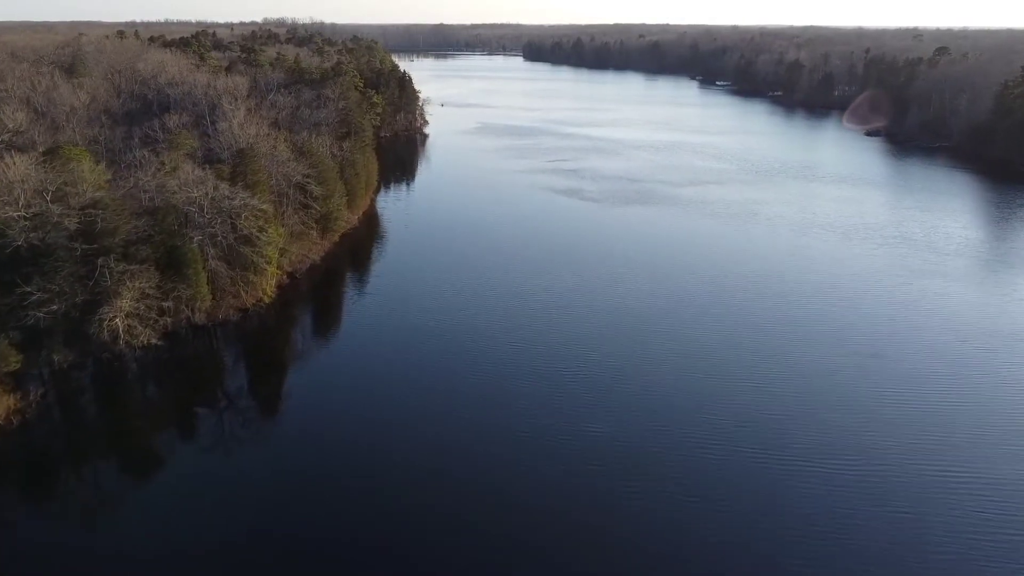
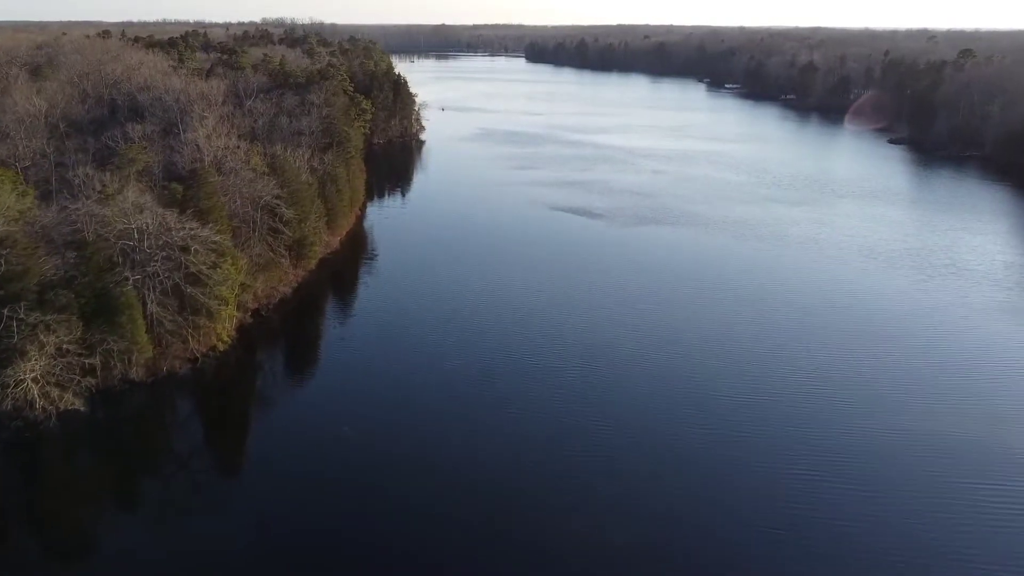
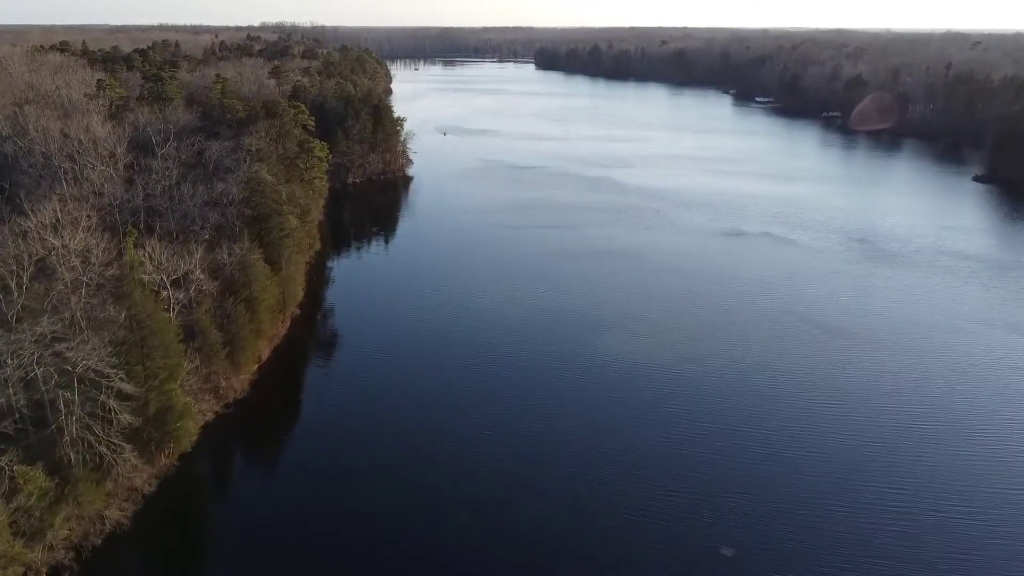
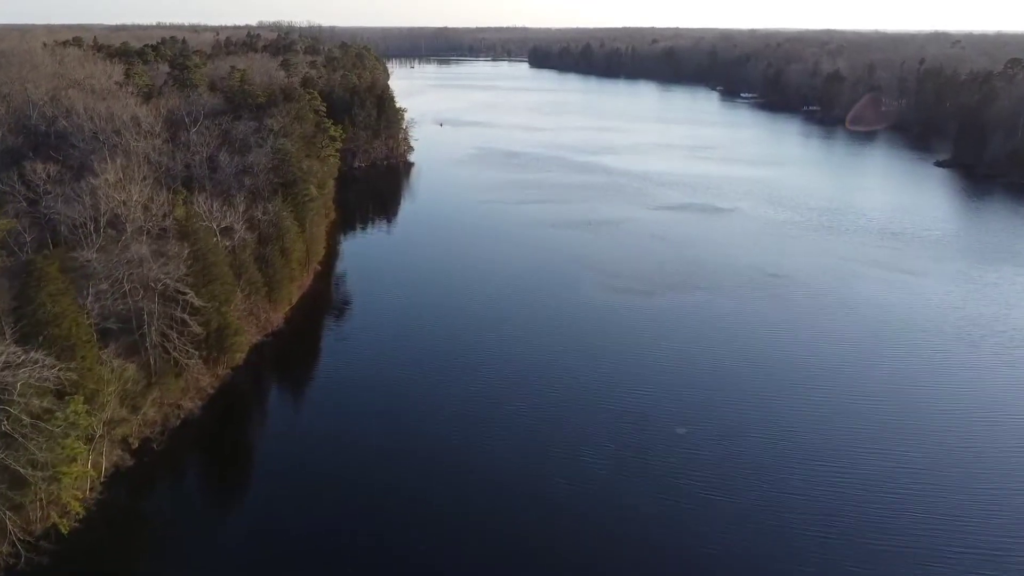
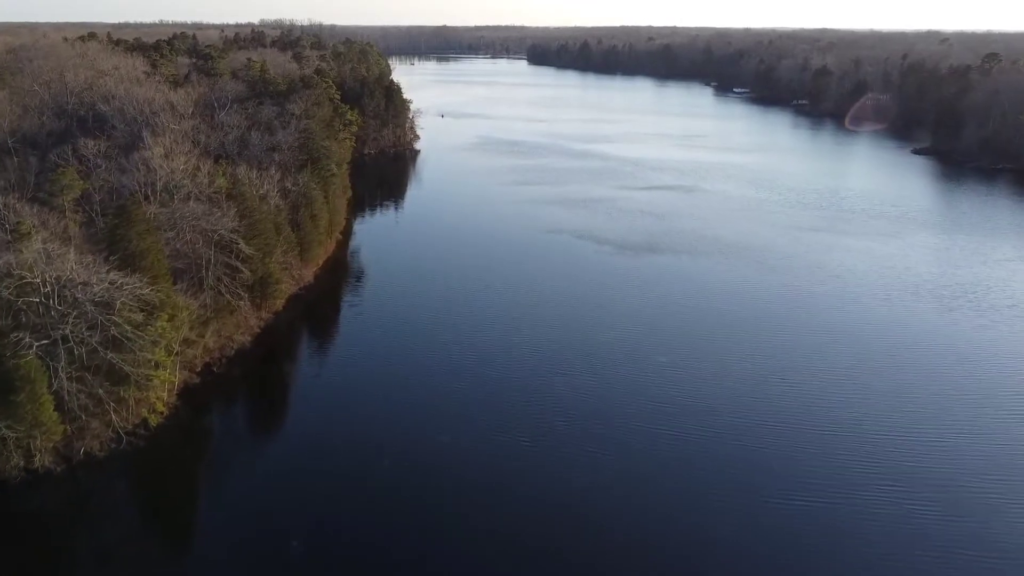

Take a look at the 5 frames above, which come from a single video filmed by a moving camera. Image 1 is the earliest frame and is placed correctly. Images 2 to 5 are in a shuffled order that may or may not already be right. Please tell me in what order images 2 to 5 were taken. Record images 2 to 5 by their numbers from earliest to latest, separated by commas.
2, 5, 4, 3
